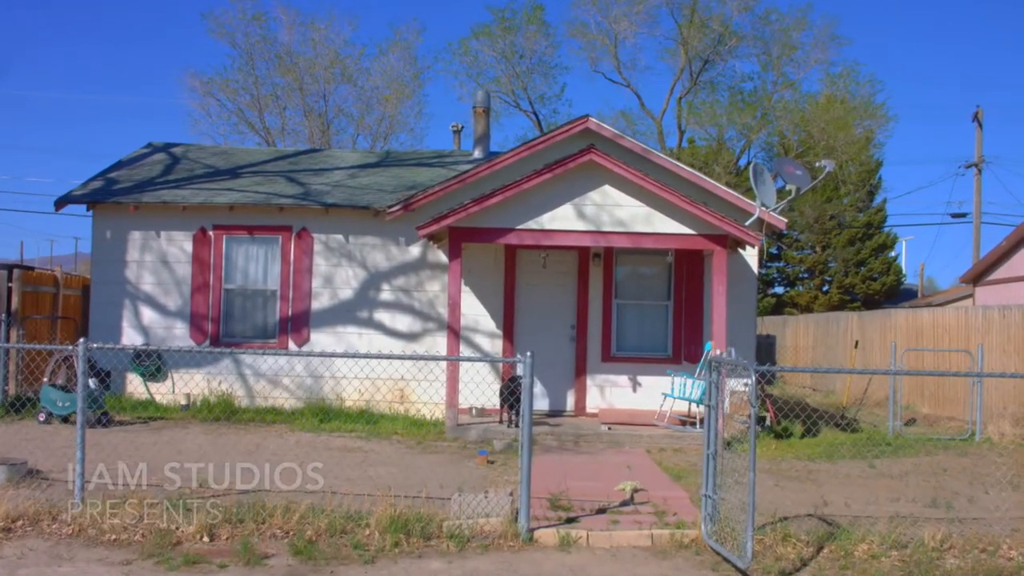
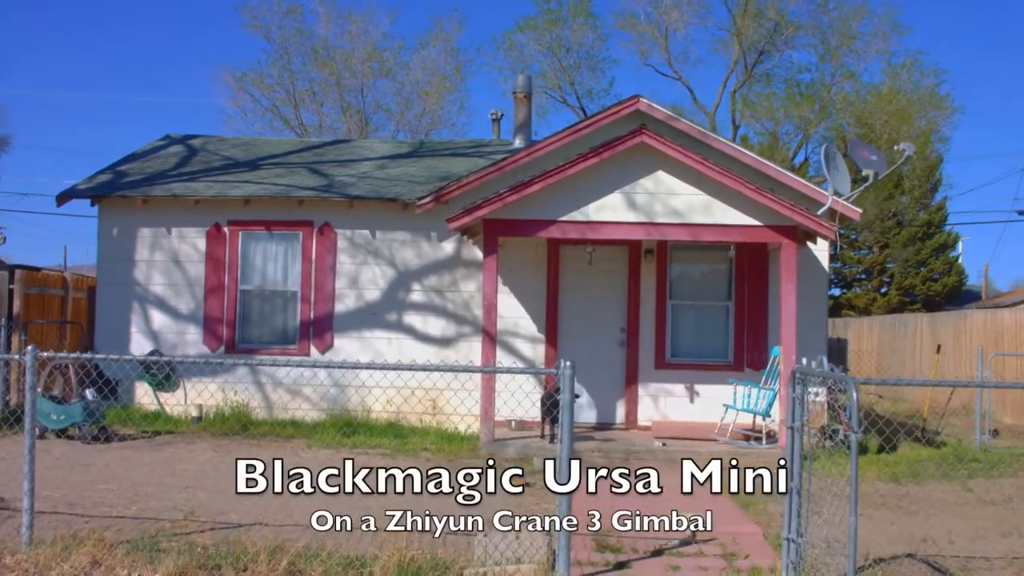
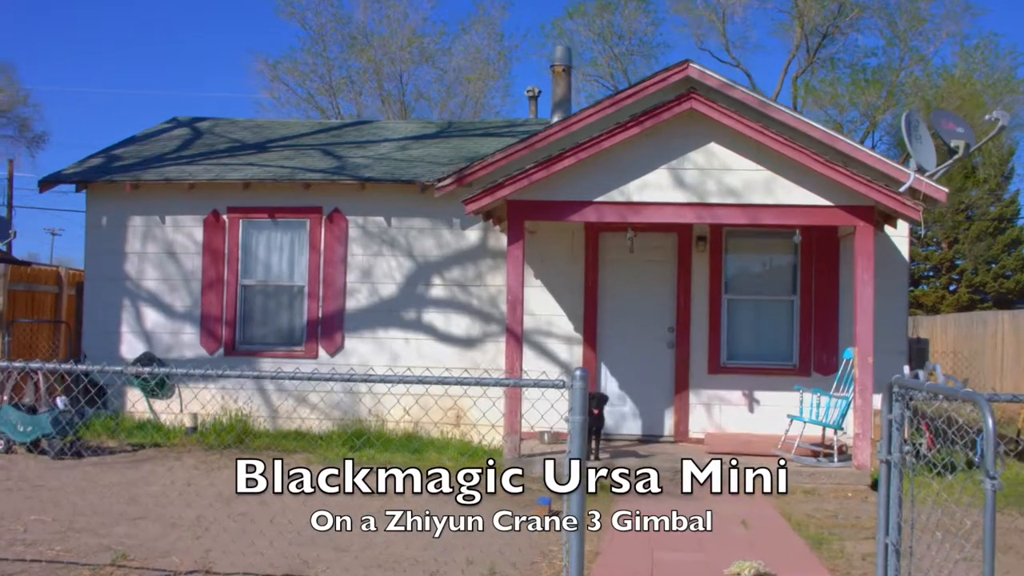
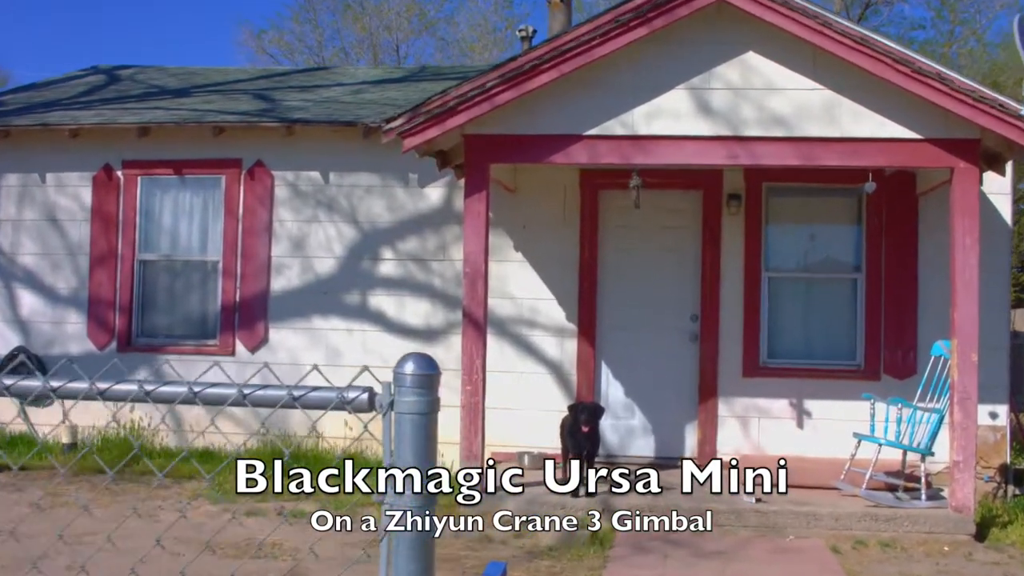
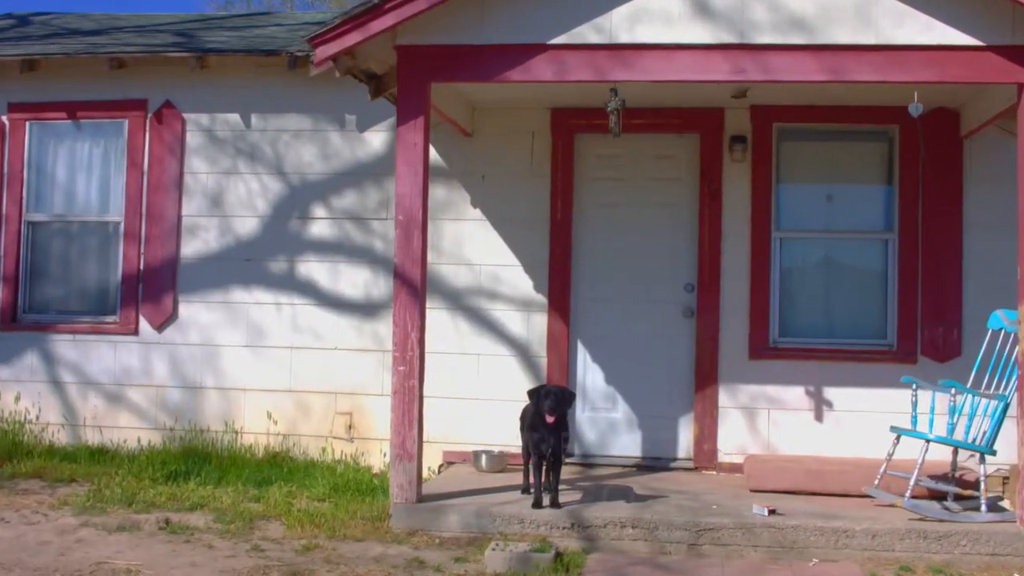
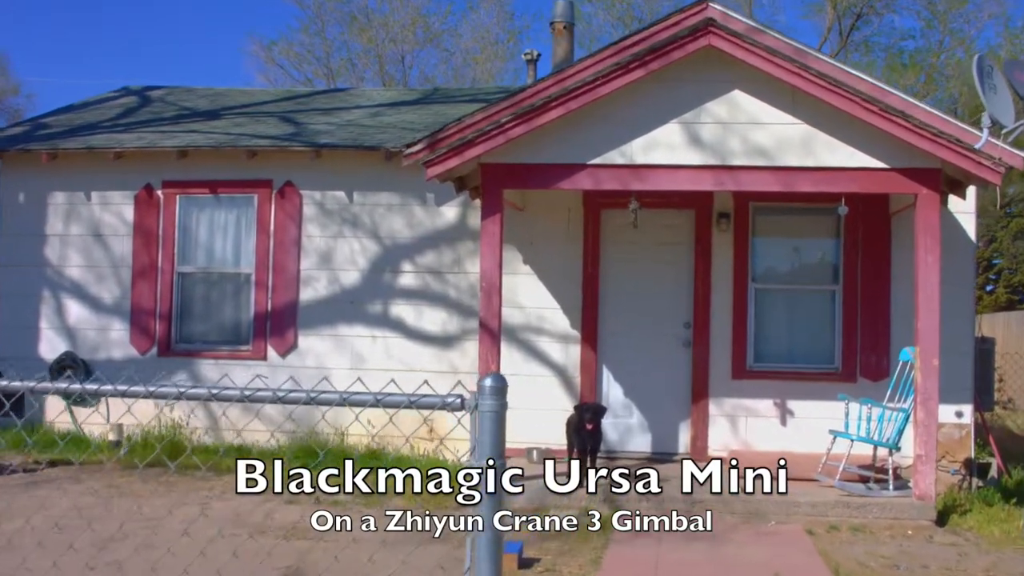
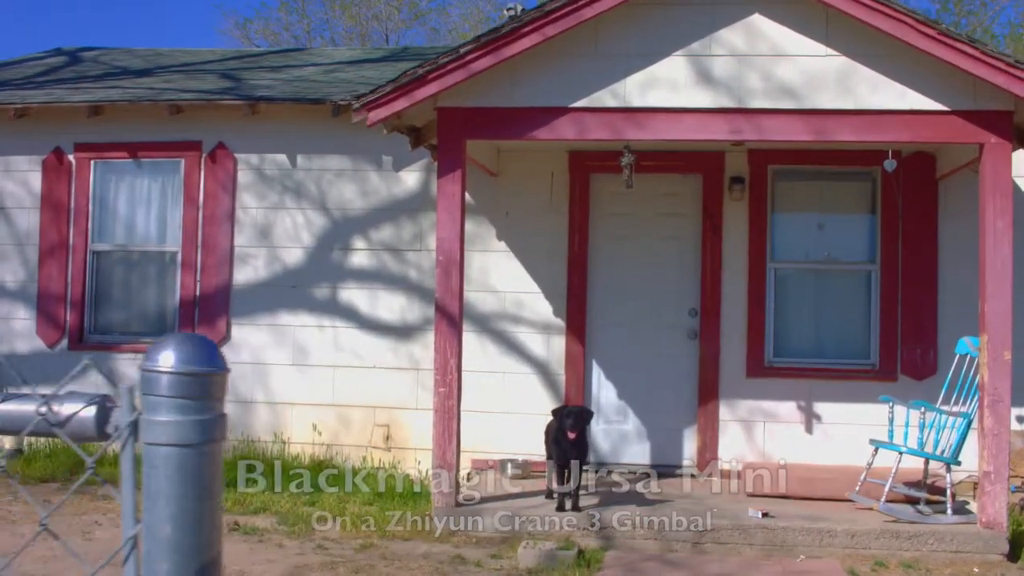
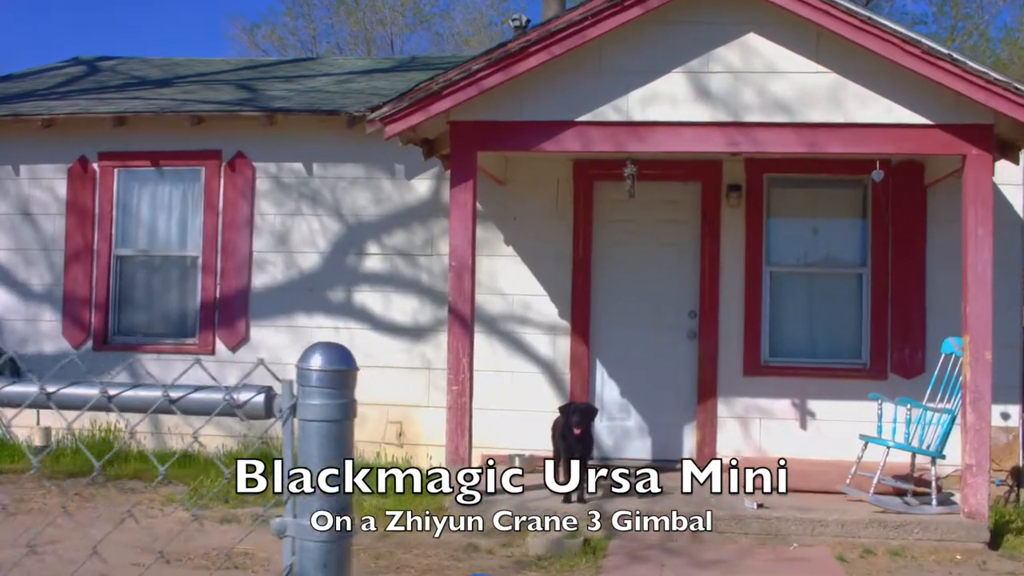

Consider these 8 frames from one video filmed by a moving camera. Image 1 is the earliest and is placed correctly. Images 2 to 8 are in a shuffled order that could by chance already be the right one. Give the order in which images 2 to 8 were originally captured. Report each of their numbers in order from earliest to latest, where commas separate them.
2, 3, 6, 4, 8, 7, 5
